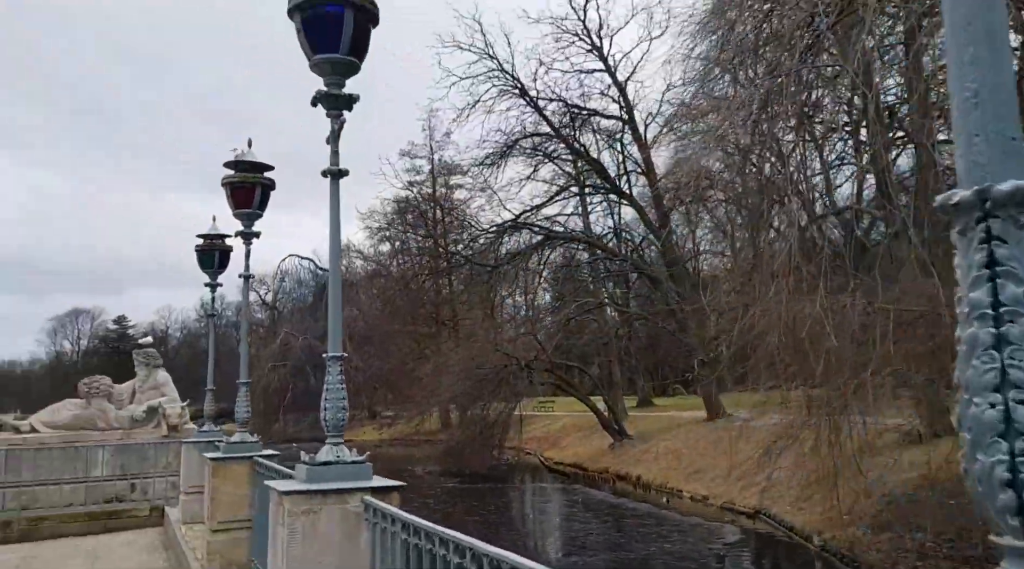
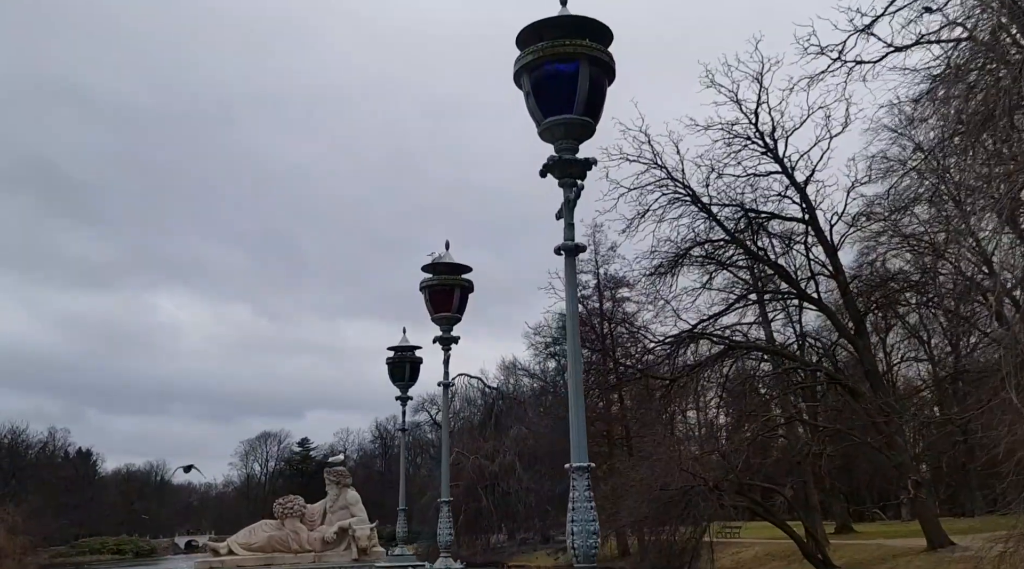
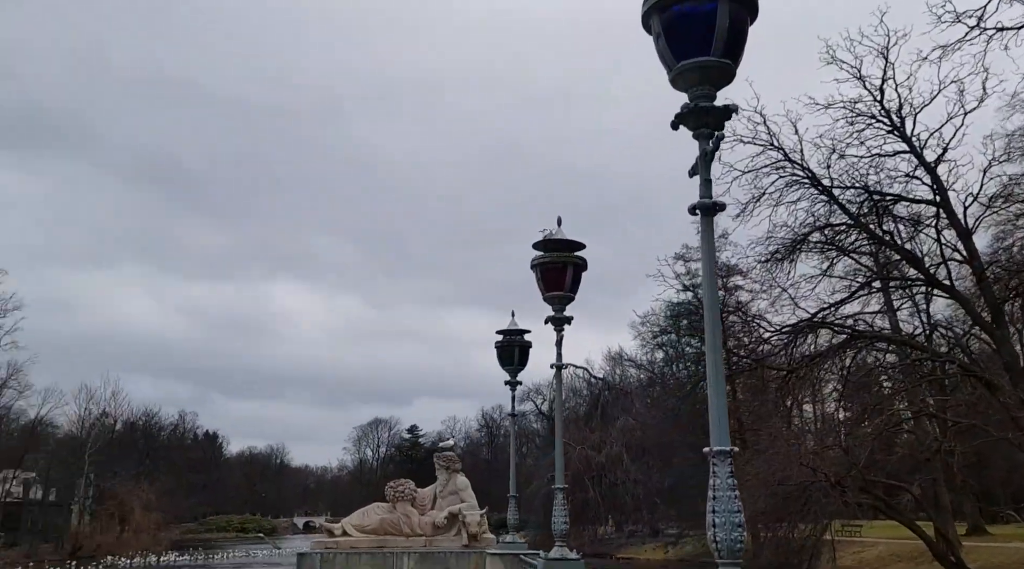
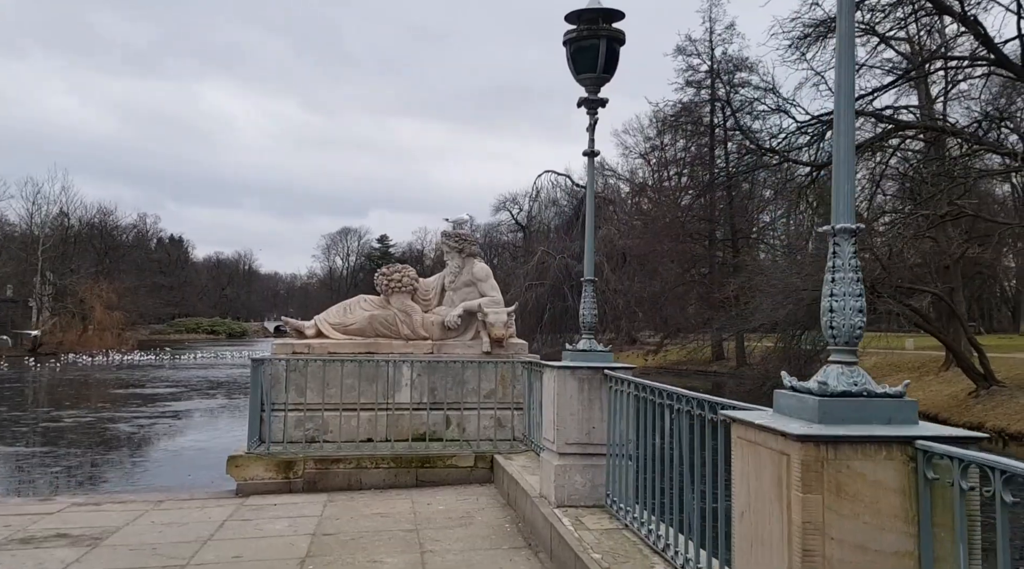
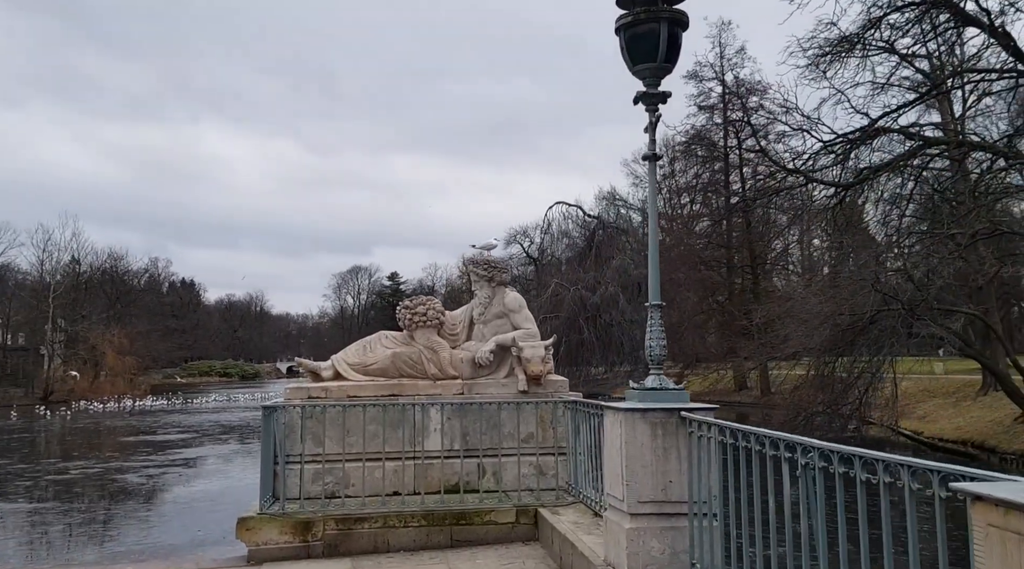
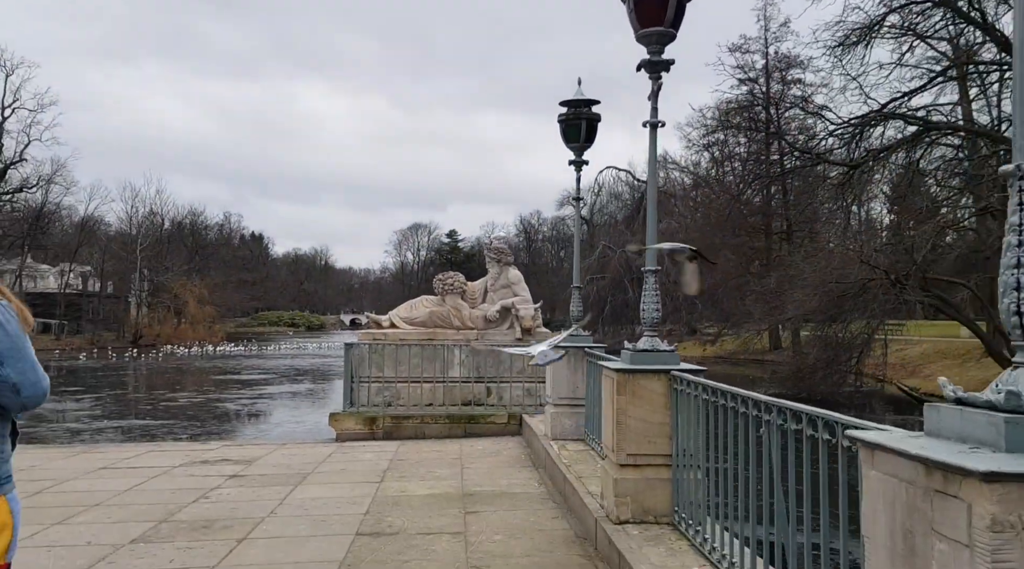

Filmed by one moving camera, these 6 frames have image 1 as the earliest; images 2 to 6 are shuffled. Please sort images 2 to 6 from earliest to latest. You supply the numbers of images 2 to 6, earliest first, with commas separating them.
2, 3, 6, 4, 5
